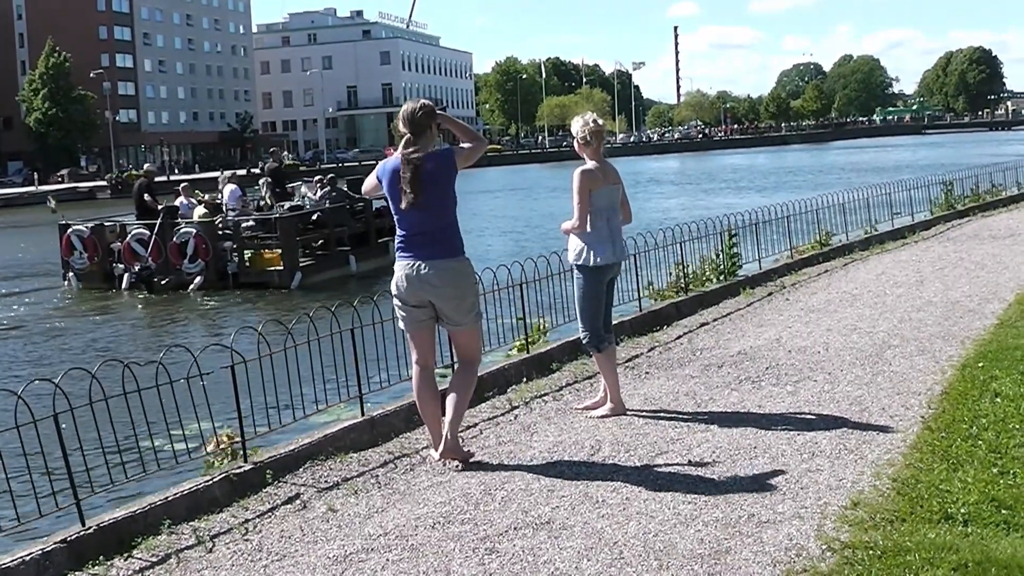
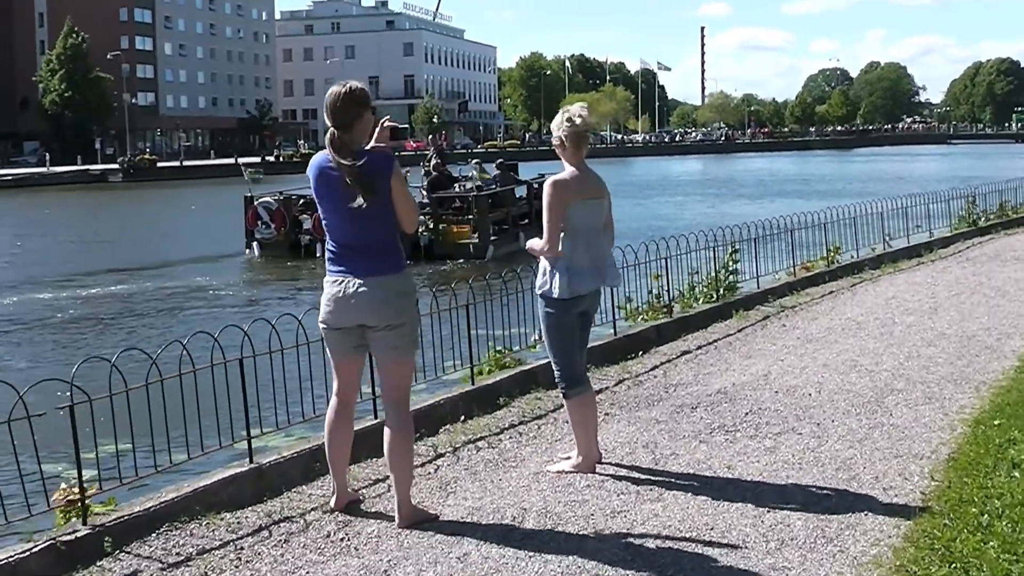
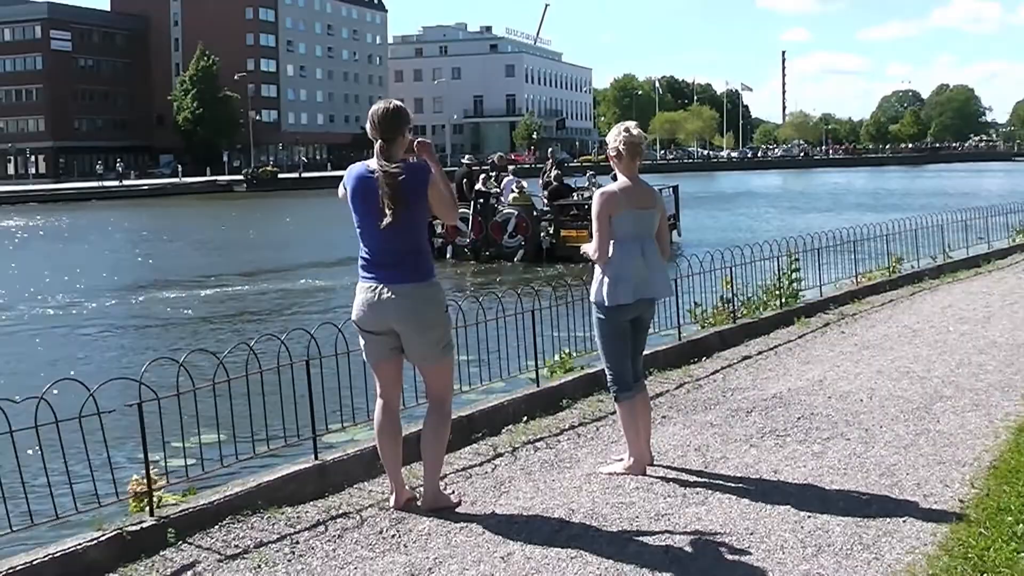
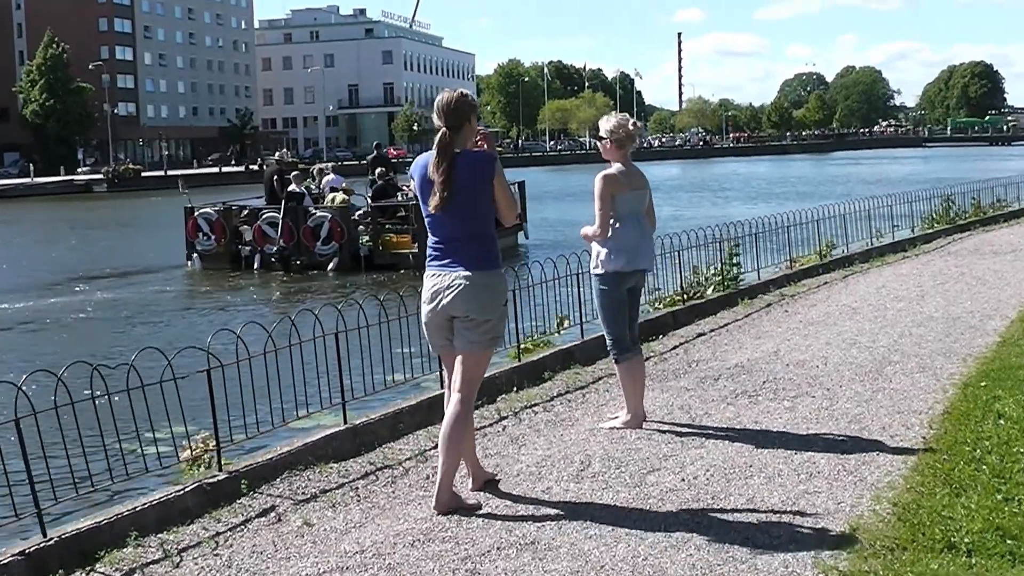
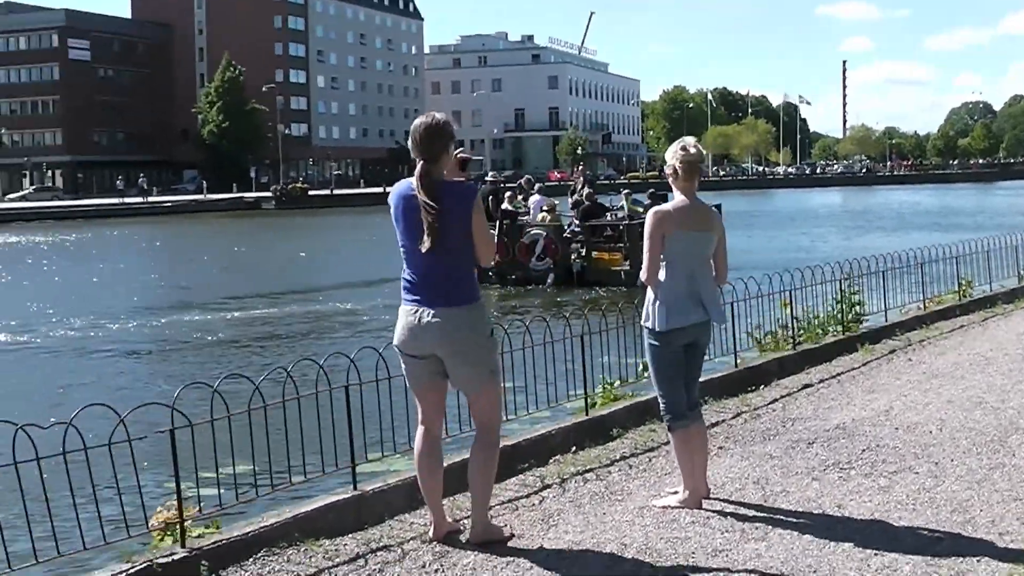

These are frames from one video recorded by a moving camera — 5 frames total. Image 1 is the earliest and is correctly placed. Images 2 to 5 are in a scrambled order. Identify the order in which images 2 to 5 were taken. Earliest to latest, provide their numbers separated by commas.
4, 2, 5, 3
